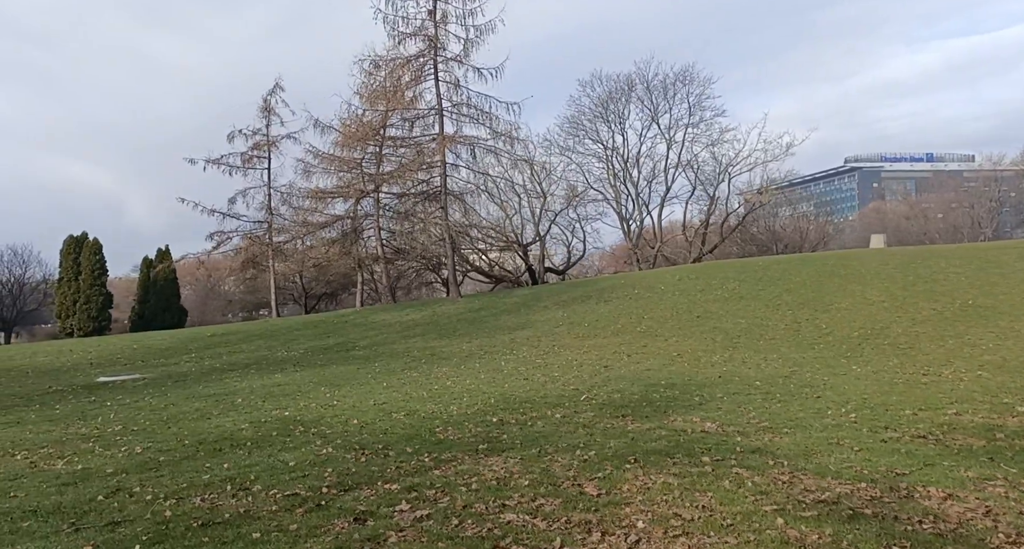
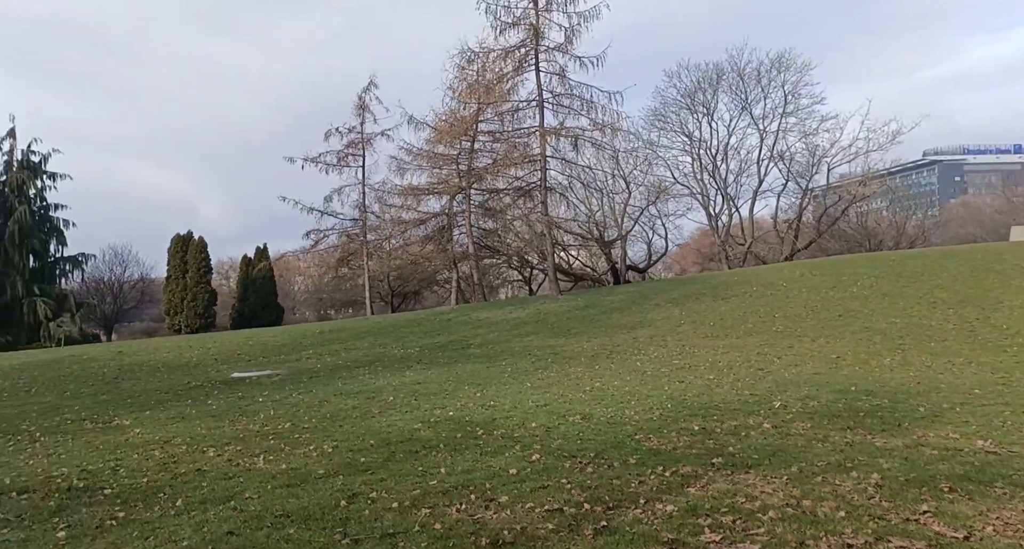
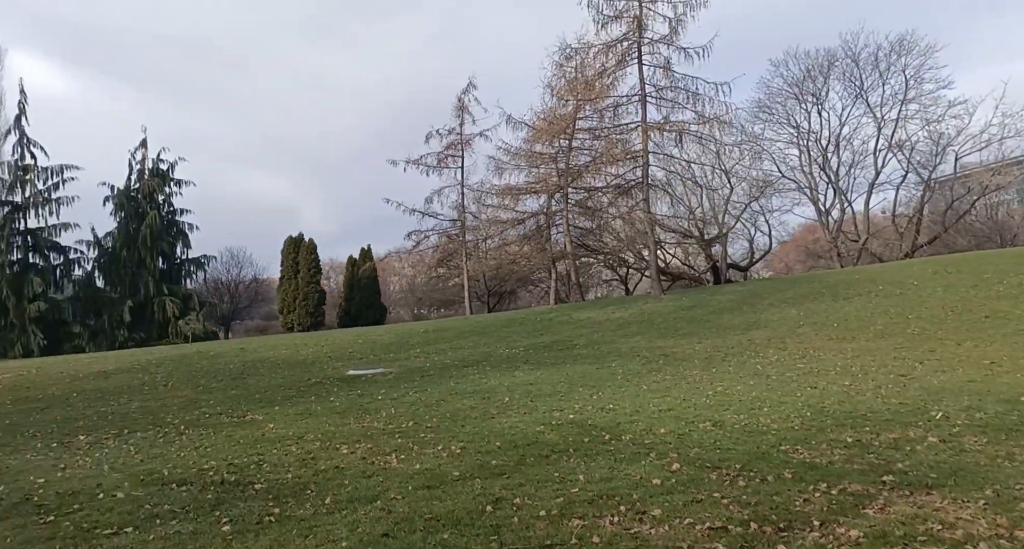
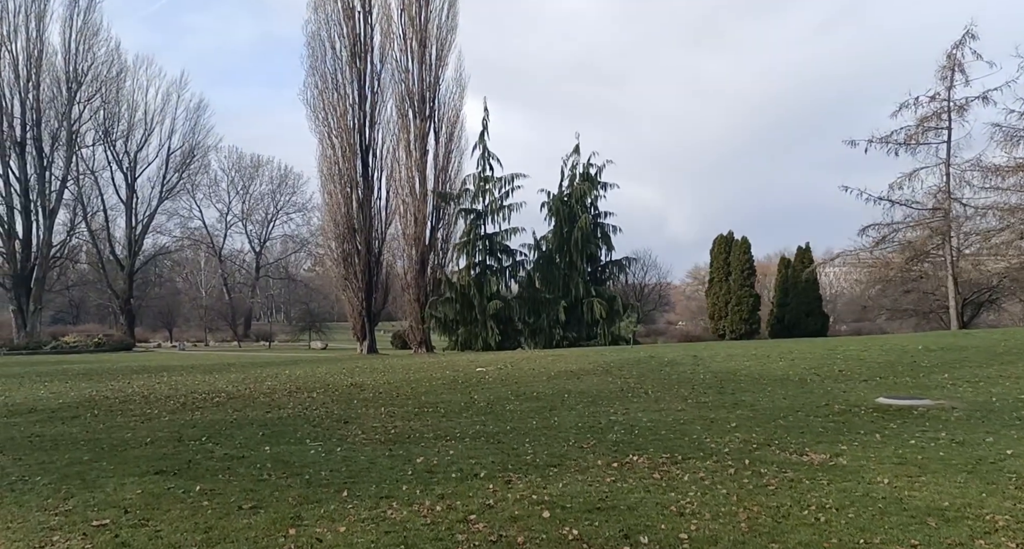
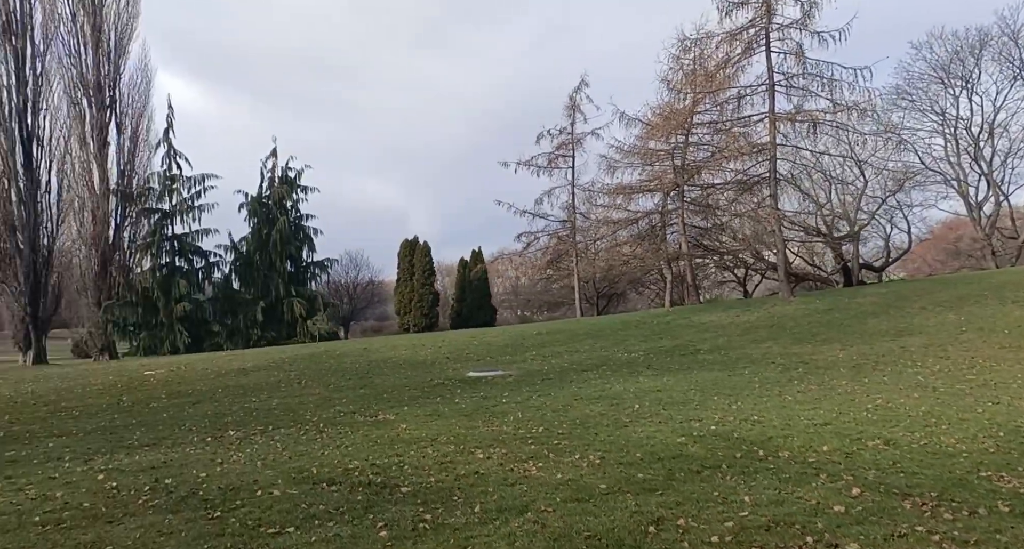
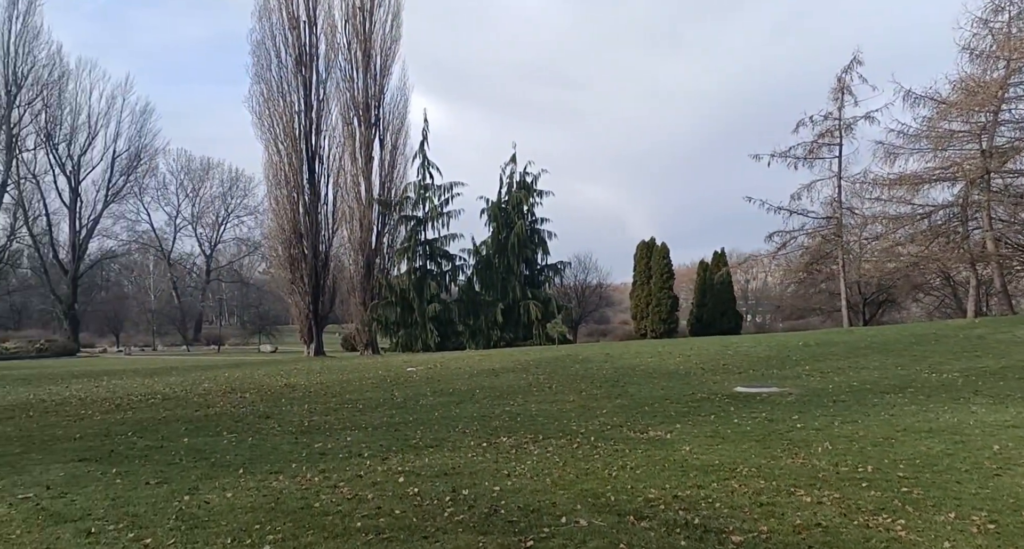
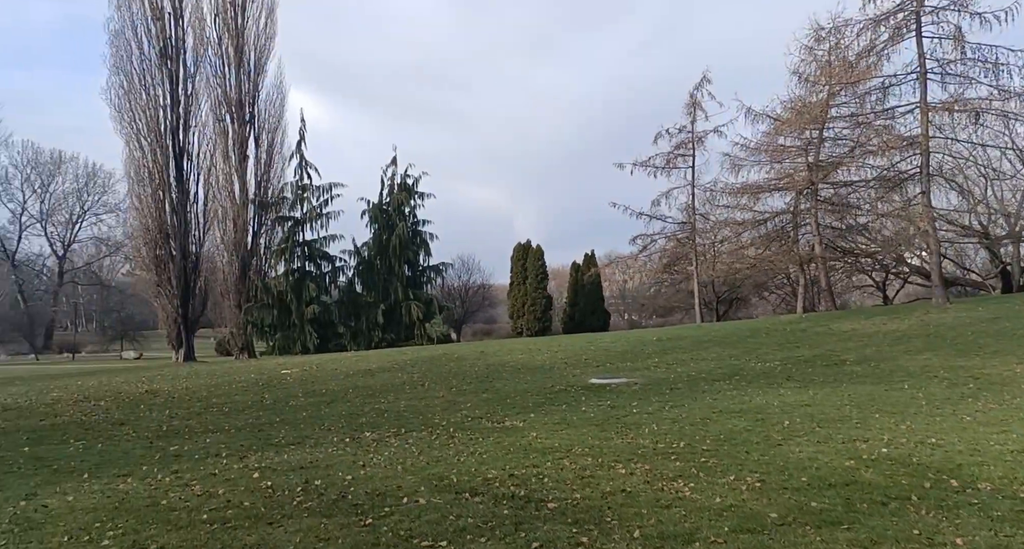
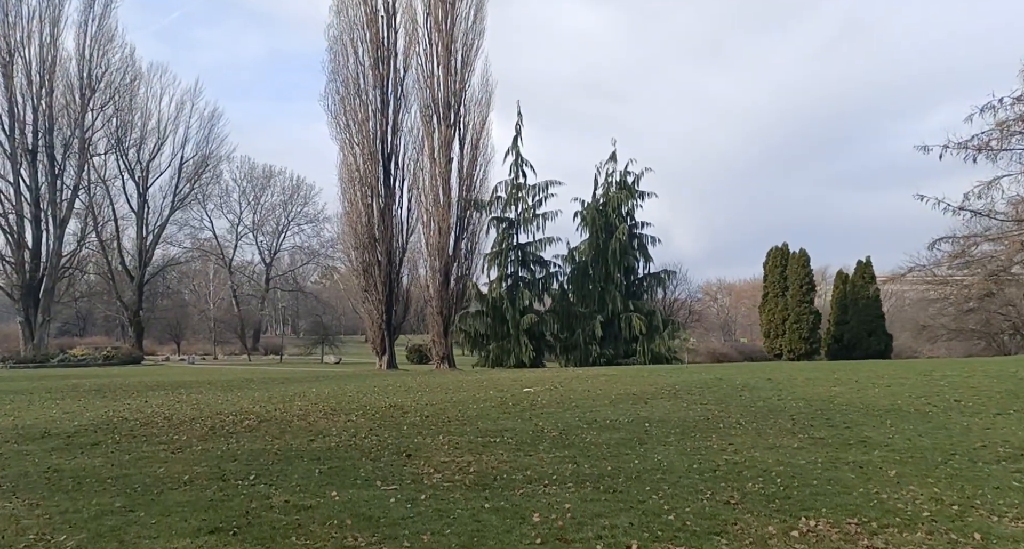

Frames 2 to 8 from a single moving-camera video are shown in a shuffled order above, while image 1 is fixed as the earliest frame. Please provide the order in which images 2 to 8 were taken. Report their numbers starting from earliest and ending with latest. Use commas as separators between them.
2, 3, 5, 7, 6, 4, 8
